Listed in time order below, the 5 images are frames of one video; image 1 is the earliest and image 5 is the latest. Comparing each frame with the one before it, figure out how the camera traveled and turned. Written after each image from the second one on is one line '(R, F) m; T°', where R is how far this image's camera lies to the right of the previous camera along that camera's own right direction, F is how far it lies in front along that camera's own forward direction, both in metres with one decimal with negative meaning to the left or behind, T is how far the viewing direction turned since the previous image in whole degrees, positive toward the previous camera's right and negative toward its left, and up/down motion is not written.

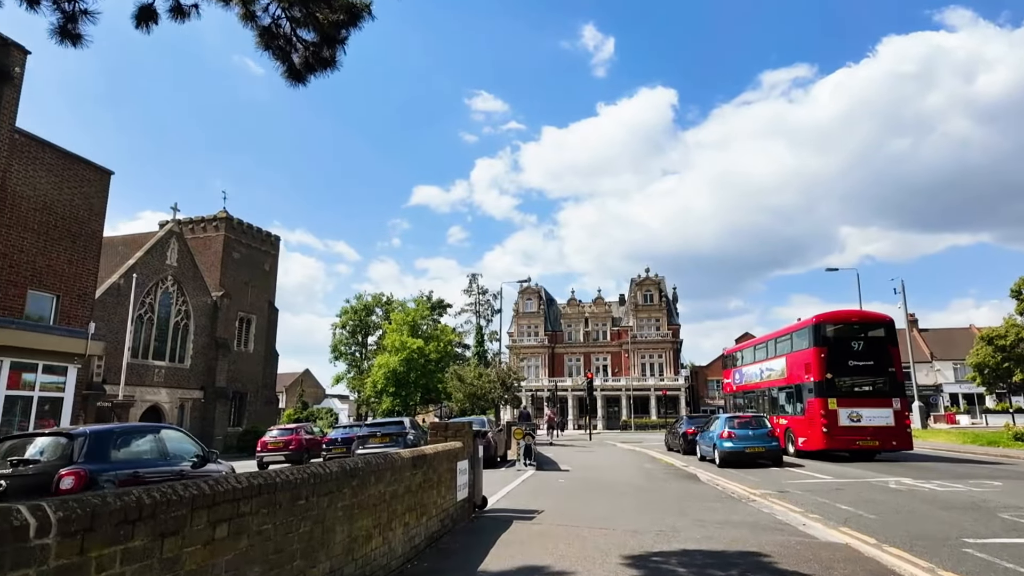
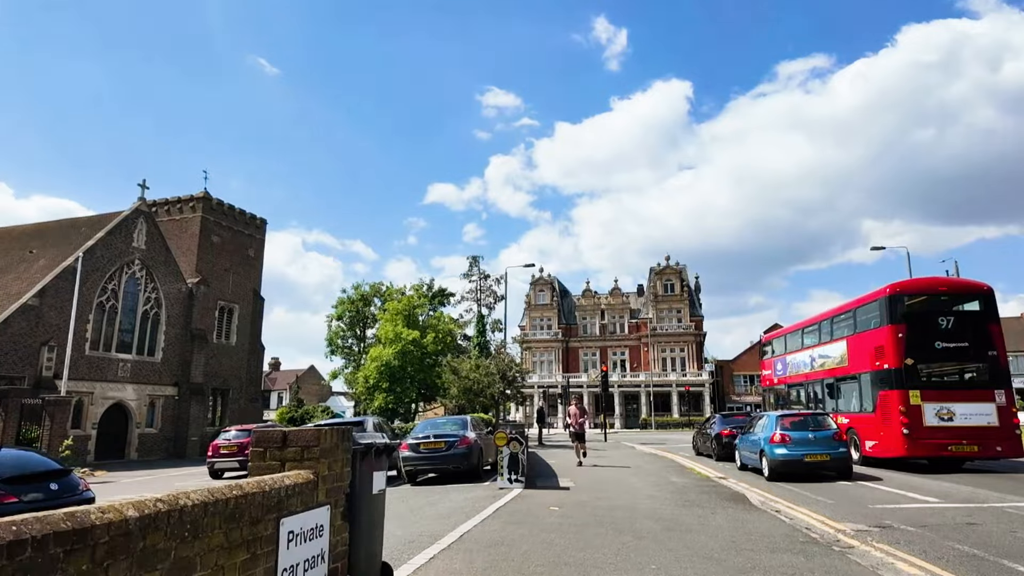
(+0.7, +4.3) m; -2°
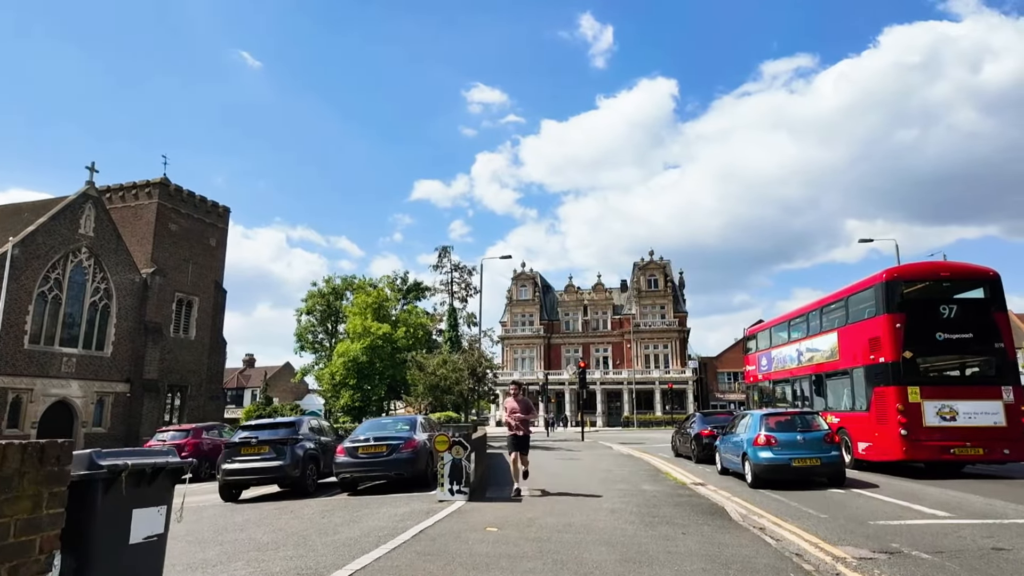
(+0.7, +1.8) m; +1°
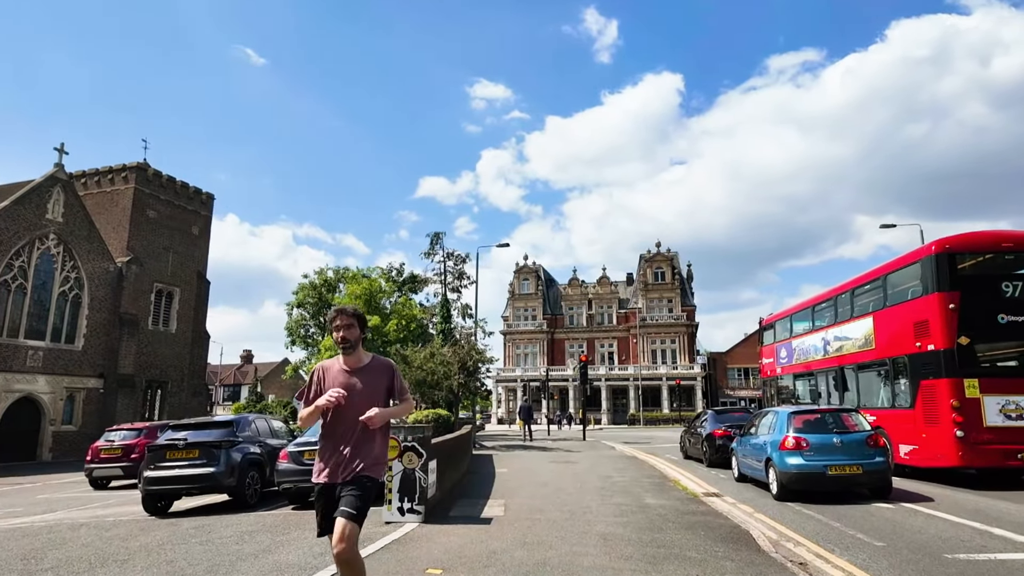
(+0.5, +2.2) m; -1°
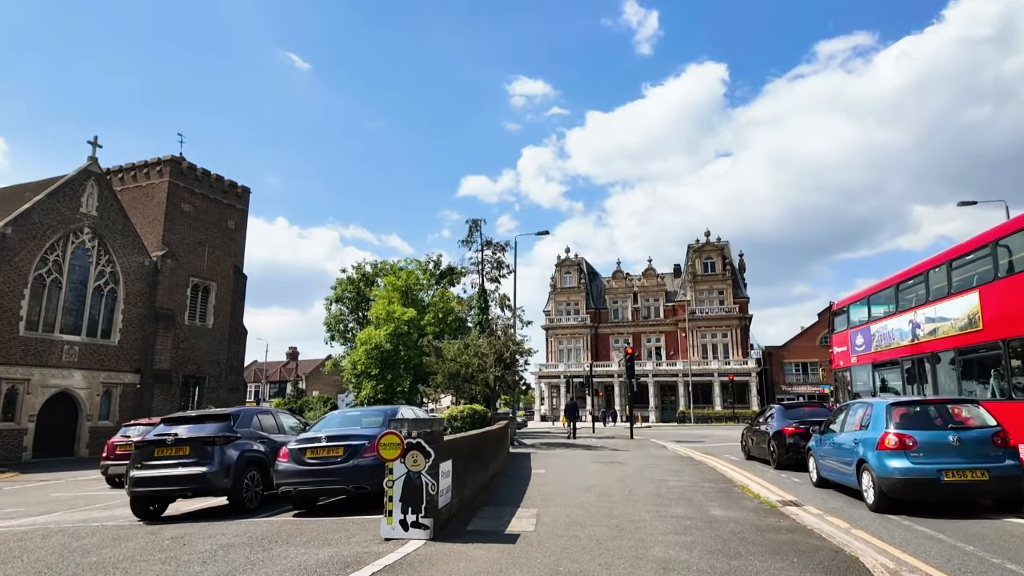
(+0.1, +1.8) m; -4°
